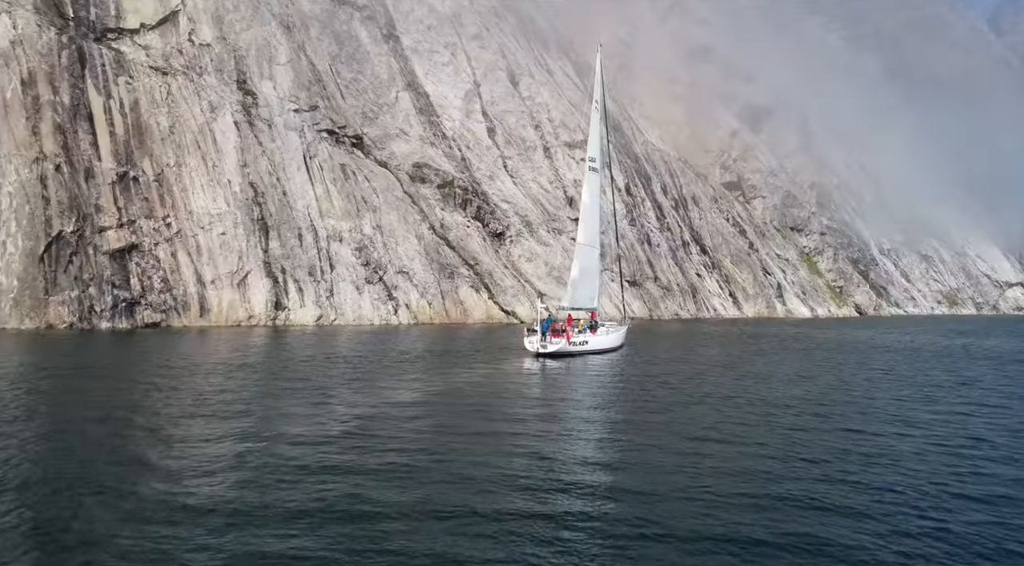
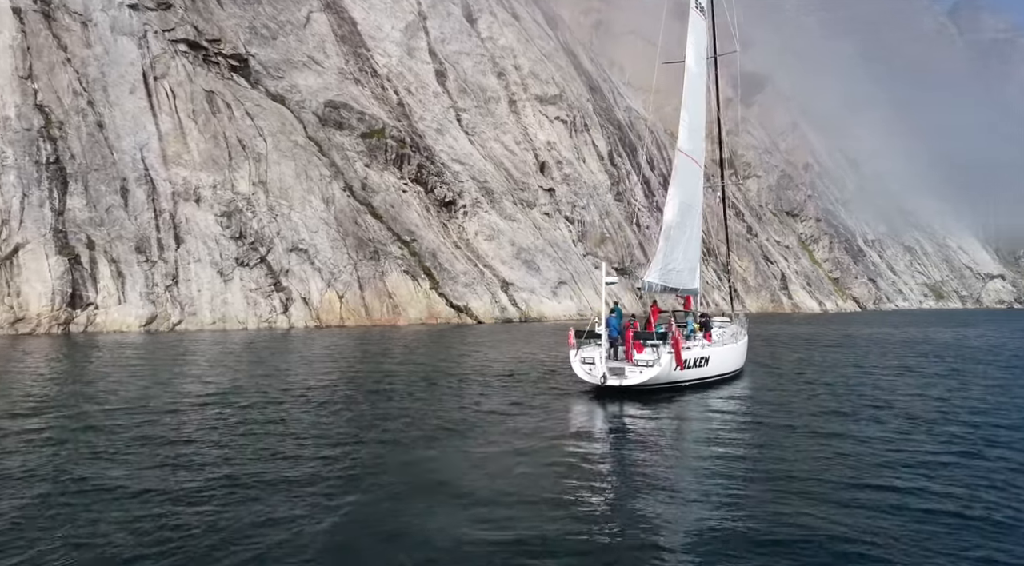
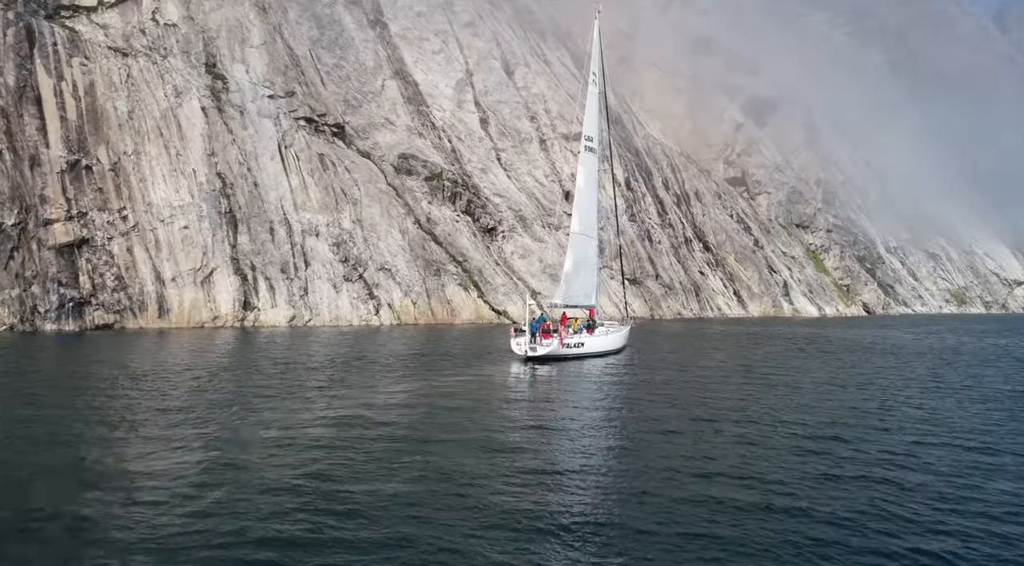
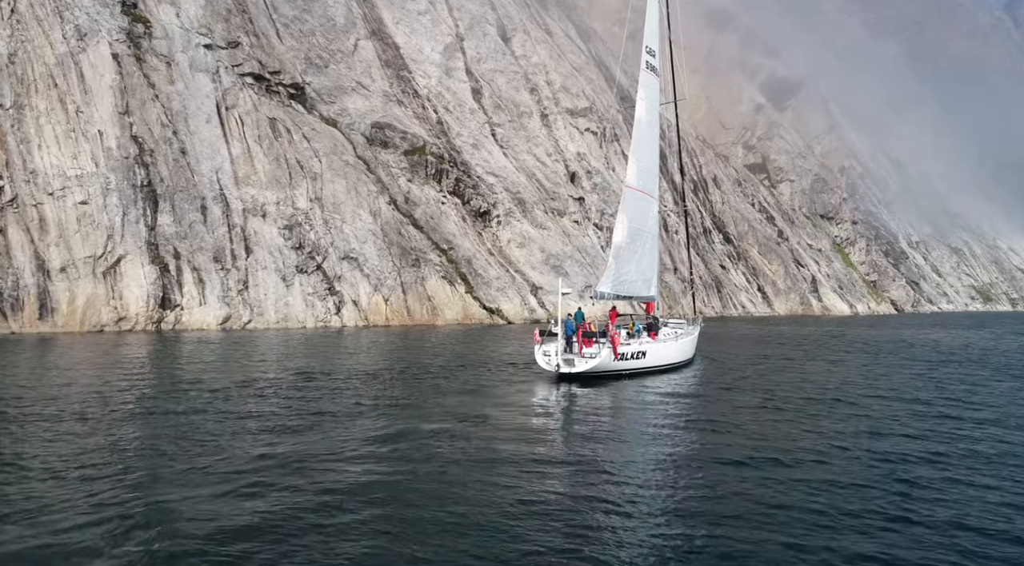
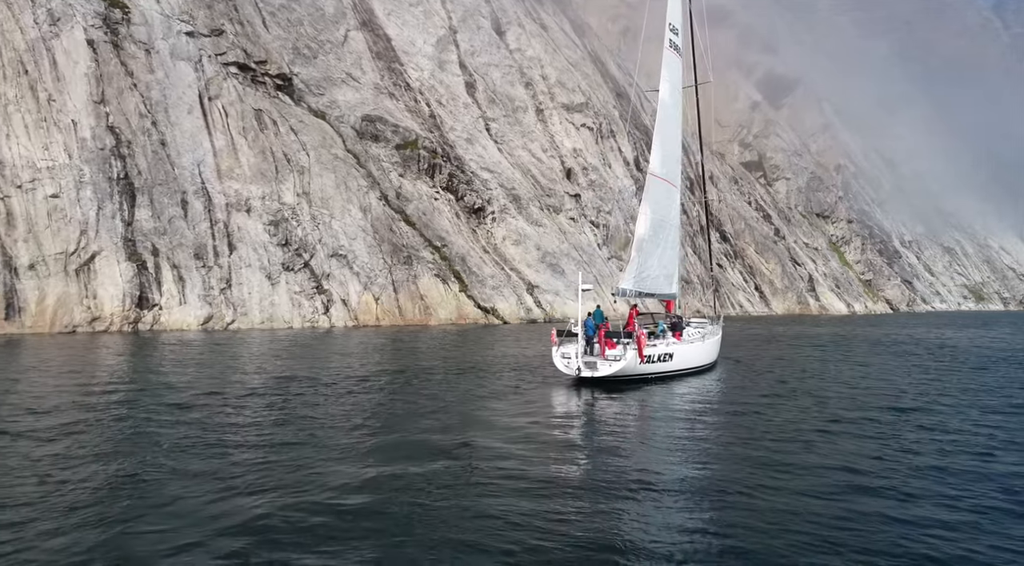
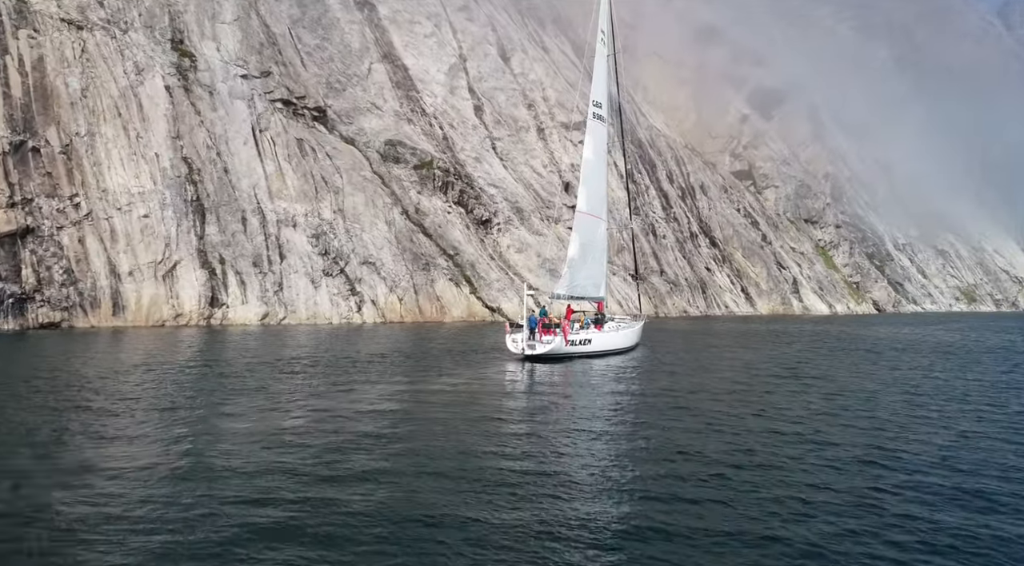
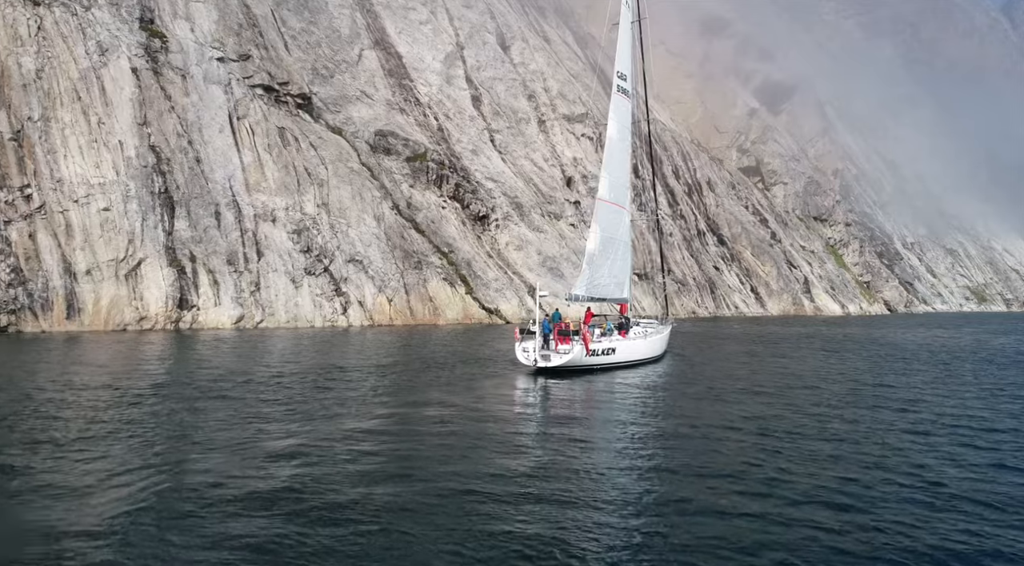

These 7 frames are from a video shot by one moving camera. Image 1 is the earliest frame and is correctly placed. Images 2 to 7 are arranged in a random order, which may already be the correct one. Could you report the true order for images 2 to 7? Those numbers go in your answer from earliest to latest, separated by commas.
3, 6, 7, 4, 5, 2
